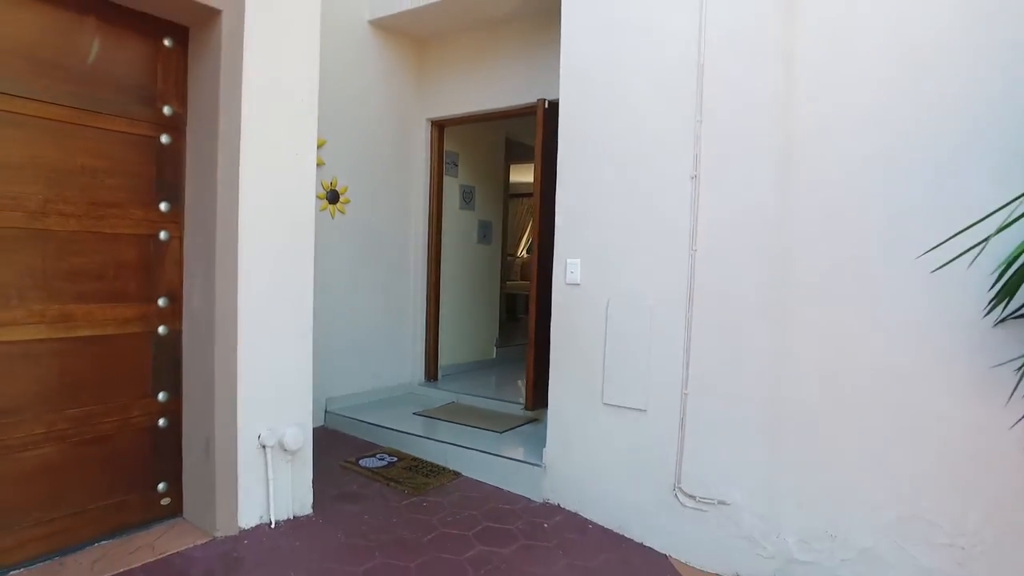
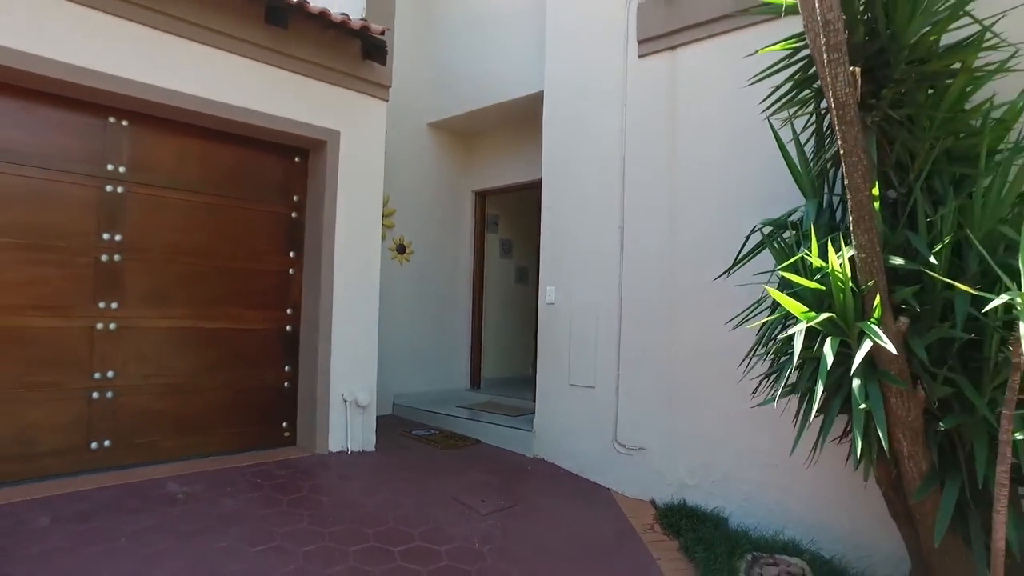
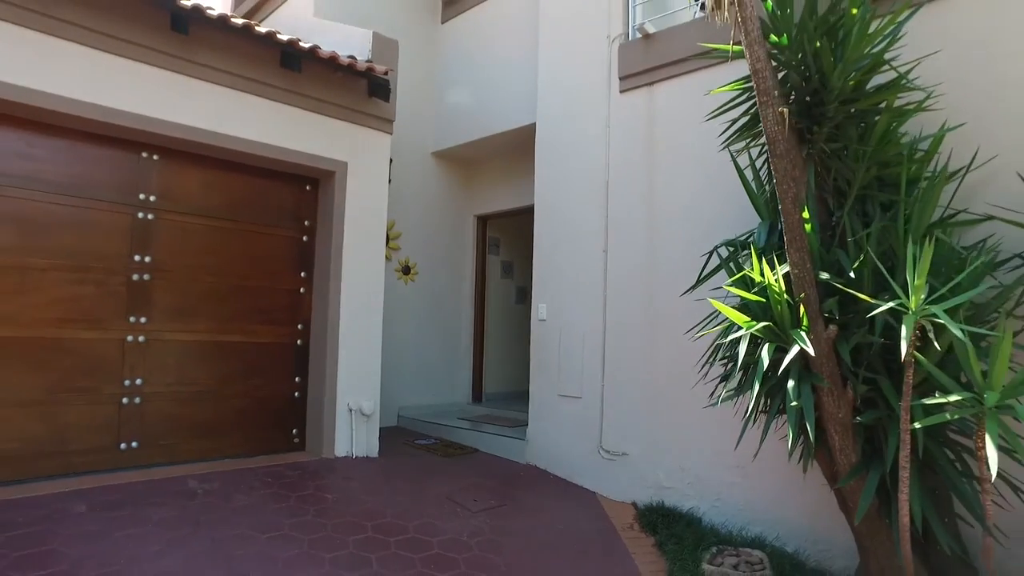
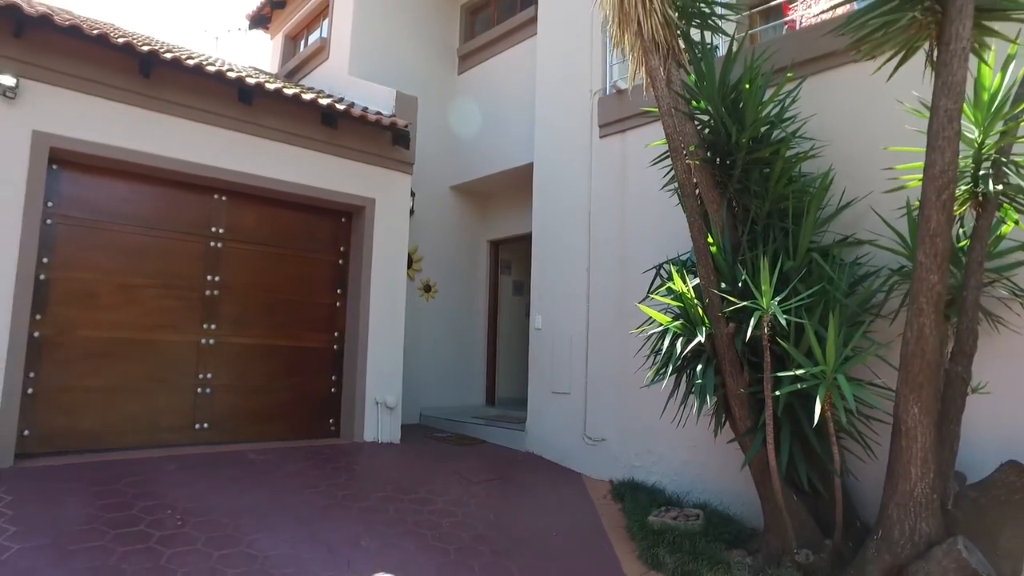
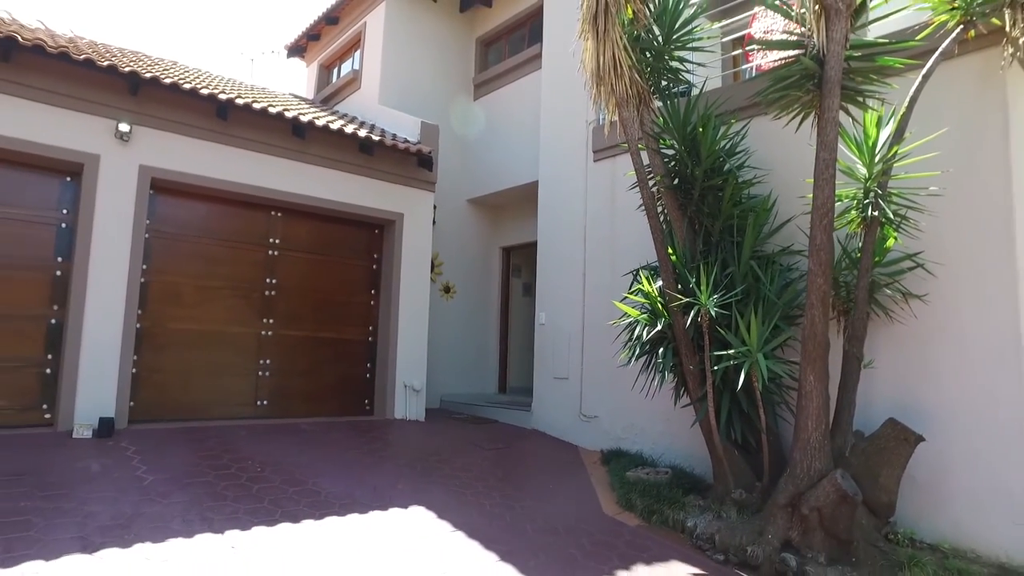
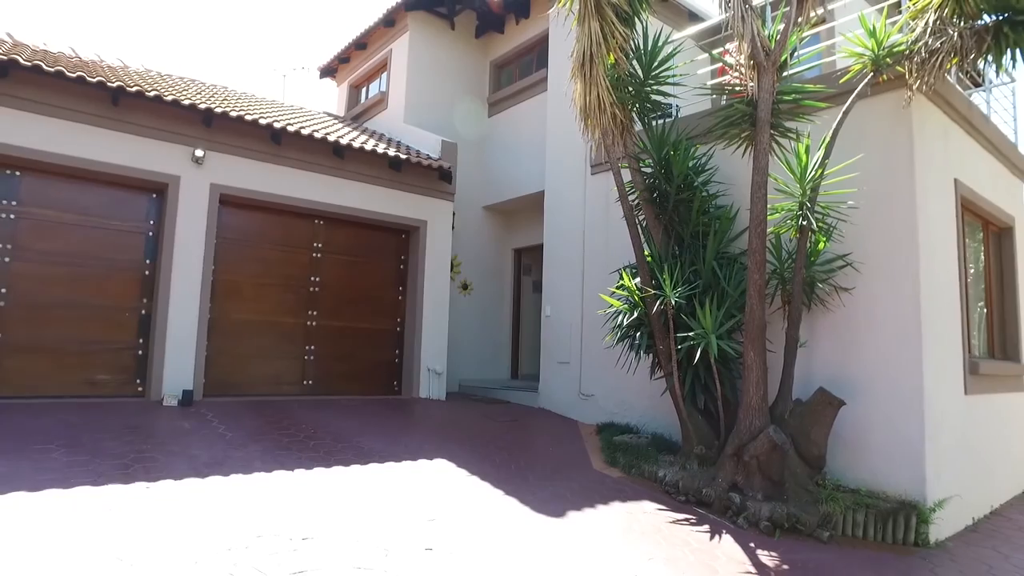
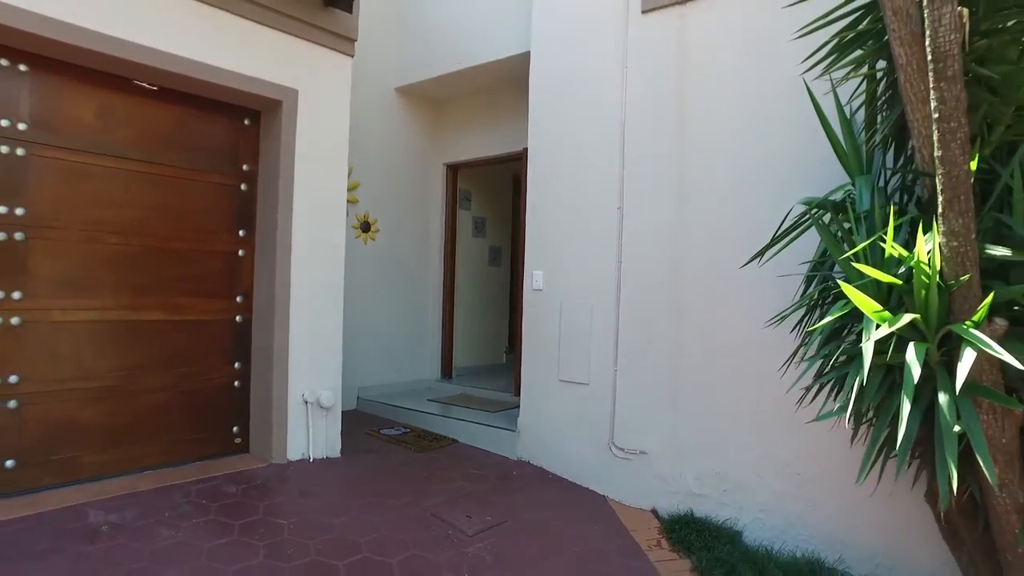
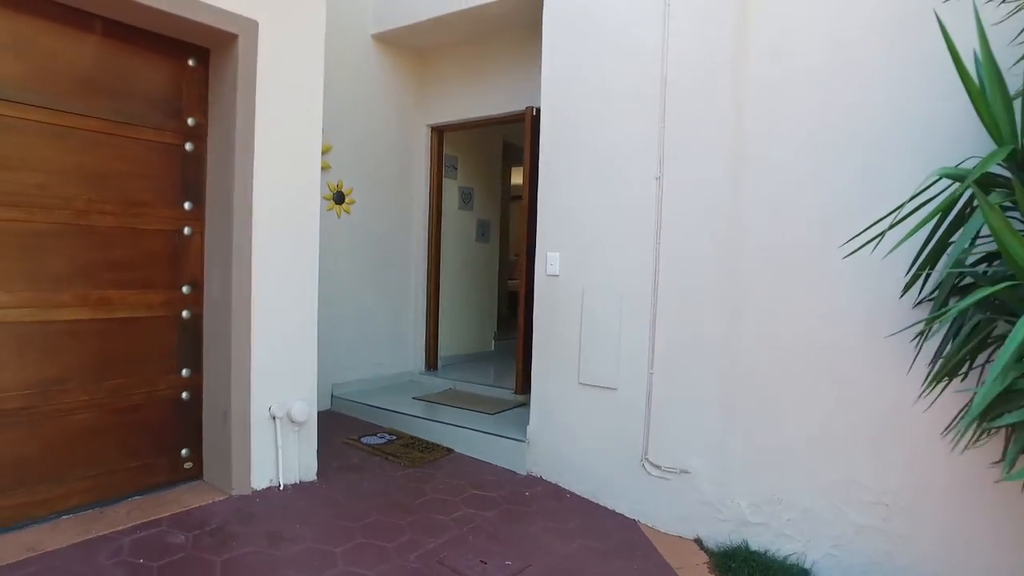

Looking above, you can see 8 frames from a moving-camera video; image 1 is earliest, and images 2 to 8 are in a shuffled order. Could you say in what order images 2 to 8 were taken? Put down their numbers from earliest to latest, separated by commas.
8, 7, 2, 3, 4, 5, 6
